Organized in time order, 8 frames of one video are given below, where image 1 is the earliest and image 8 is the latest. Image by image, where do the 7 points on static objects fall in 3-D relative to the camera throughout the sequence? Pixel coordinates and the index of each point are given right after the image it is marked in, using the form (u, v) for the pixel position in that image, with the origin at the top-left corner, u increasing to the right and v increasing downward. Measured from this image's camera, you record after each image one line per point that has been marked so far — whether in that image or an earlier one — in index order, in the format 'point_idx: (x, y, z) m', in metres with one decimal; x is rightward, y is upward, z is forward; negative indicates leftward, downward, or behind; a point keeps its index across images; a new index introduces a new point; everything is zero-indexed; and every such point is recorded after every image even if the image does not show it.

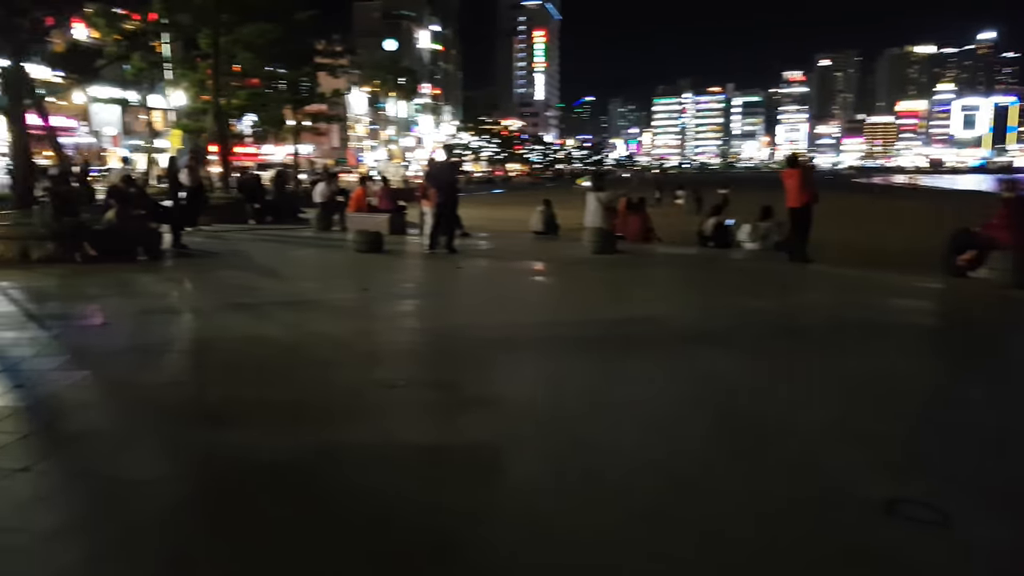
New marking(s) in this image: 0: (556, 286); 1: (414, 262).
0: (+0.7, 0.0, +12.0) m
1: (-1.9, +0.5, +14.0) m
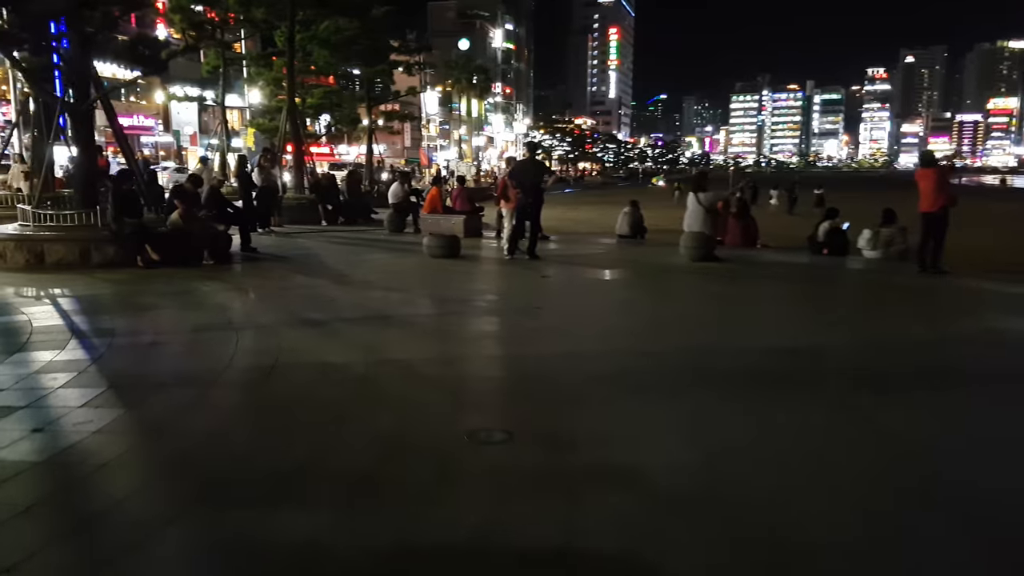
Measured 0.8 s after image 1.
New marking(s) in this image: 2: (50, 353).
0: (+2.0, -0.1, +10.6) m
1: (-0.4, +0.3, +12.9) m
2: (-3.9, -0.5, +6.4) m
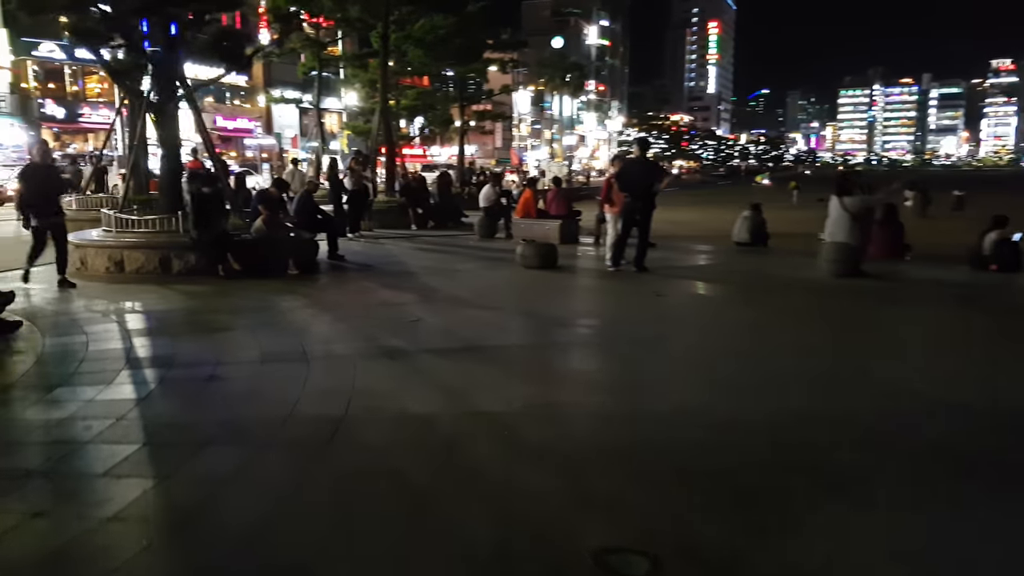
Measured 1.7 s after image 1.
0: (+3.3, -0.4, +9.0) m
1: (+1.2, +0.1, +11.5) m
2: (-3.0, -0.7, +5.5) m
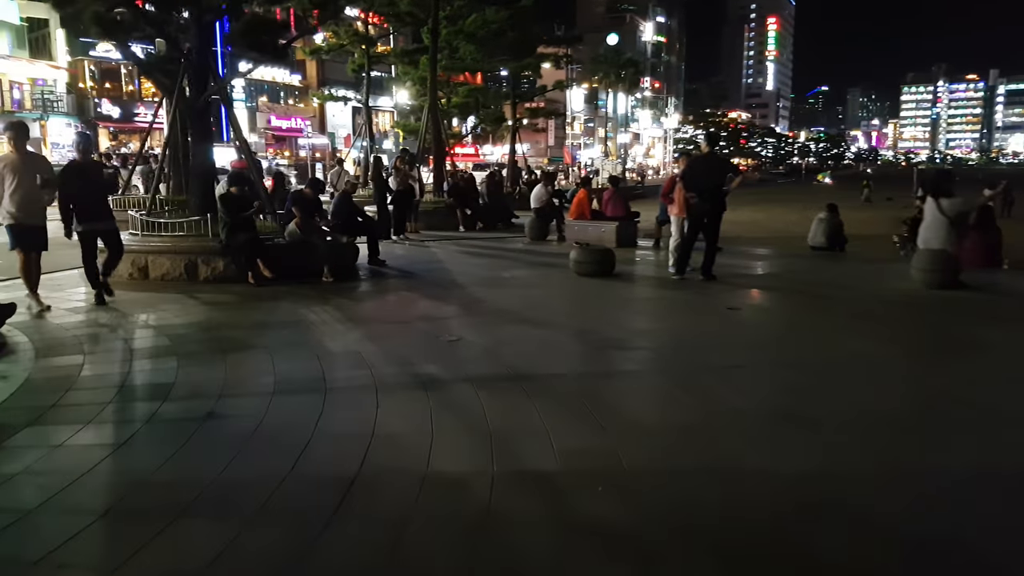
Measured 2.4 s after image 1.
0: (+3.8, -0.6, +7.7) m
1: (+1.9, -0.1, +10.4) m
2: (-2.7, -0.9, +4.7) m
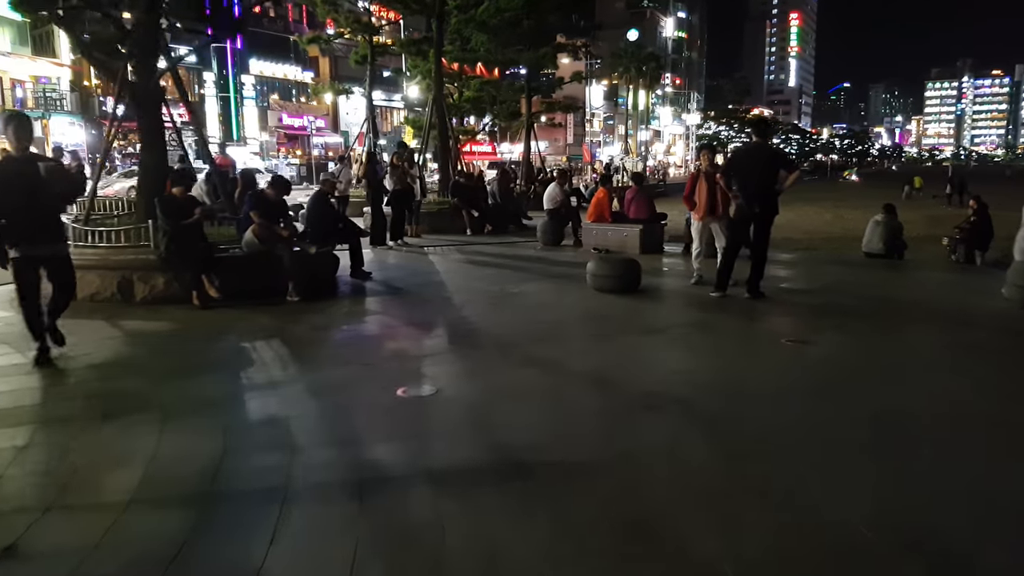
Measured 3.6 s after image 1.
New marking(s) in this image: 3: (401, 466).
0: (+3.8, -0.8, +5.7) m
1: (+2.0, -0.3, +8.4) m
2: (-2.8, -1.1, +2.8) m
3: (-0.5, -1.0, +3.9) m
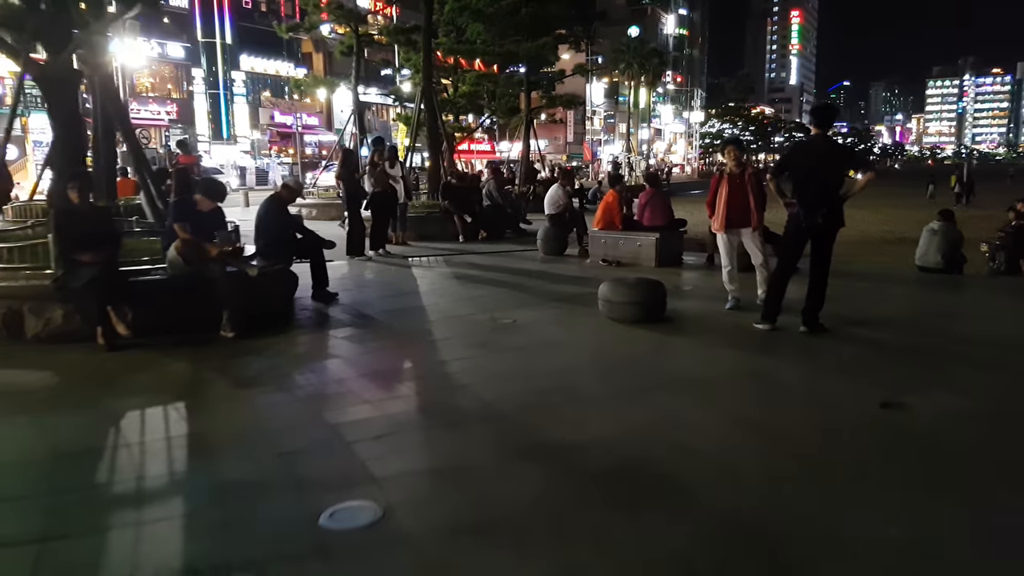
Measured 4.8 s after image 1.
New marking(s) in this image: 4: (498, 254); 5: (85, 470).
0: (+3.8, -1.1, +3.9) m
1: (+1.9, -0.6, +6.6) m
2: (-2.8, -1.4, +1.0) m
3: (-0.6, -1.3, +2.1) m
4: (-0.3, +0.6, +14.0) m
5: (-2.2, -0.9, +4.0) m
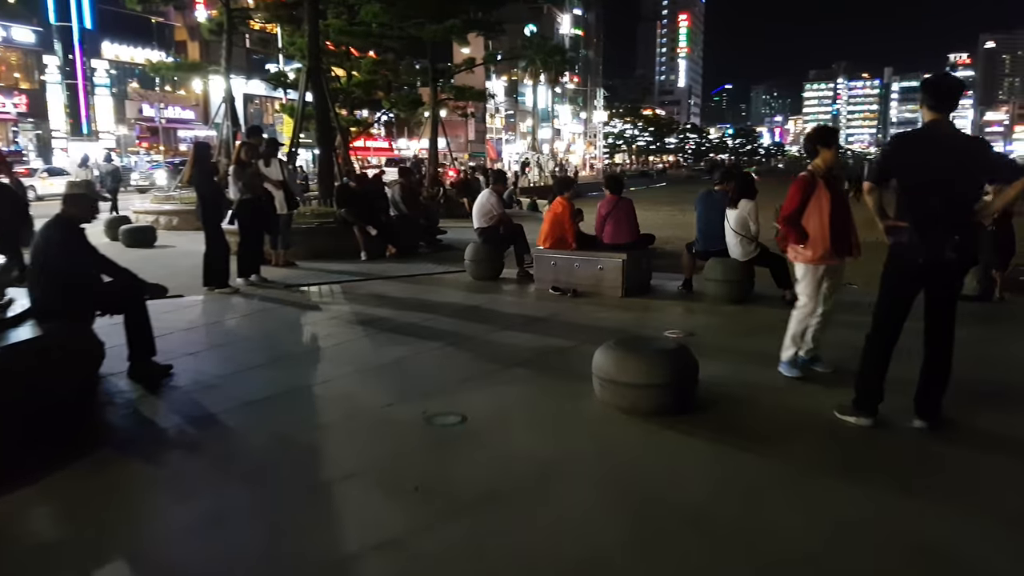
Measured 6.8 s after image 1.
0: (+3.9, -1.5, +1.4) m
1: (+1.7, -1.0, +3.9) m
2: (-2.2, -2.0, -2.3) m
3: (-0.1, -1.7, -1.0) m
4: (-1.4, +0.1, +10.9) m
5: (-2.0, -1.5, +0.7) m
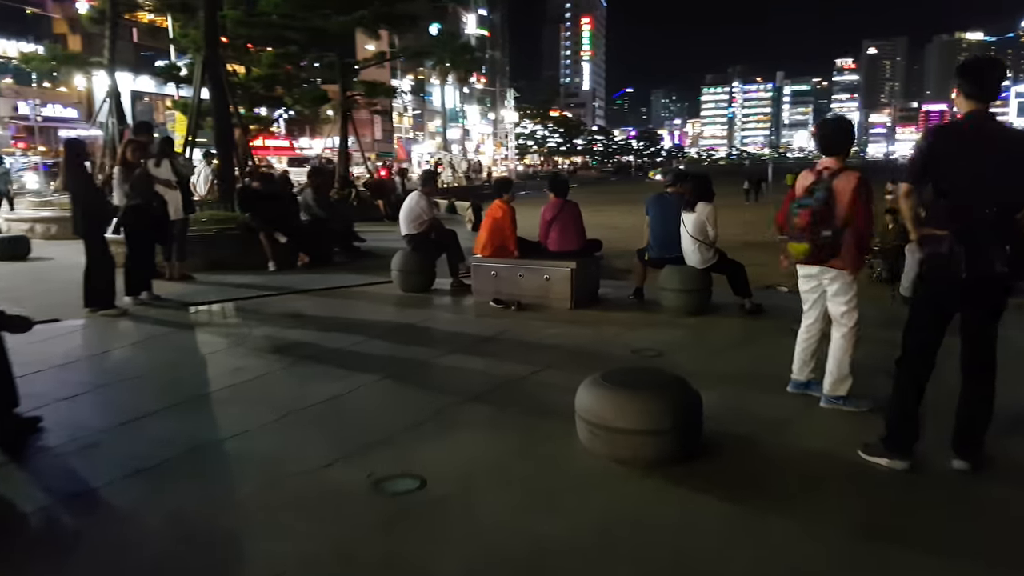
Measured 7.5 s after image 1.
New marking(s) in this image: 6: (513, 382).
0: (+4.2, -1.6, +0.9) m
1: (+1.7, -1.2, +3.1) m
2: (-1.5, -2.1, -3.5) m
3: (+0.5, -1.9, -1.9) m
4: (-2.3, -0.1, +9.7) m
5: (-1.6, -1.7, -0.4) m
6: (0.0, -0.7, +5.6) m
